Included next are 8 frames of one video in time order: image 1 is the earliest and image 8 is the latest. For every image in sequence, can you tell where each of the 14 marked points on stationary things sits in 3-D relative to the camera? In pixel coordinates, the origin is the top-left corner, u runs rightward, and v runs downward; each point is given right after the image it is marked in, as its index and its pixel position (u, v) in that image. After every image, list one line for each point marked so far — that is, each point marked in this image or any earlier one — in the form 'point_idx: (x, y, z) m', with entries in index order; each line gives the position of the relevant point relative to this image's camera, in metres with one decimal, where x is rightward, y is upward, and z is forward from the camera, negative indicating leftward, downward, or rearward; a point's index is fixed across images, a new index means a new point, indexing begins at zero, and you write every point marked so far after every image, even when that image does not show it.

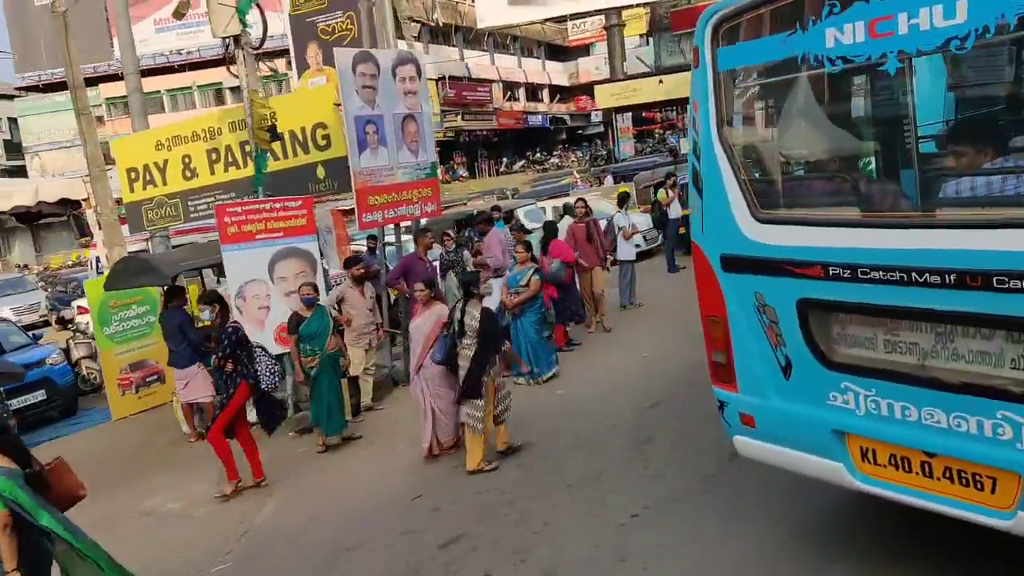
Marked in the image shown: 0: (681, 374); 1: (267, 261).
0: (+1.5, -0.7, +7.8) m
1: (-2.3, +0.3, +7.8) m
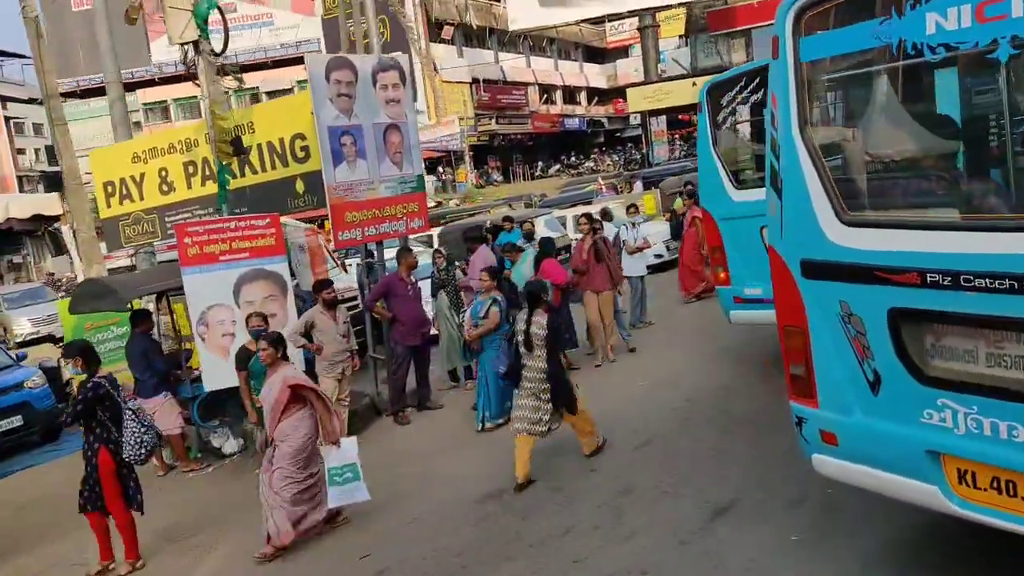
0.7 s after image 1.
0: (+1.4, -1.0, +7.0) m
1: (-2.4, 0.0, +7.2) m
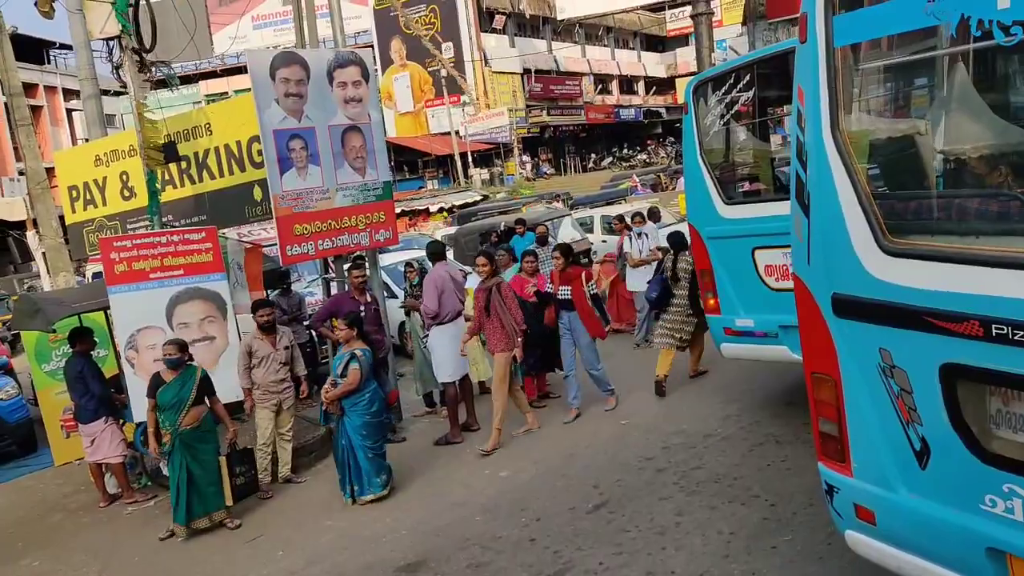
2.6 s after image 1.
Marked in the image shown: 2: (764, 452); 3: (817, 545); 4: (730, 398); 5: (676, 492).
0: (+1.0, -1.2, +6.1) m
1: (-2.7, -0.1, +6.6) m
2: (+1.7, -1.1, +5.7) m
3: (+1.6, -1.3, +4.3) m
4: (+1.9, -0.9, +7.1) m
5: (+1.0, -1.3, +5.3) m
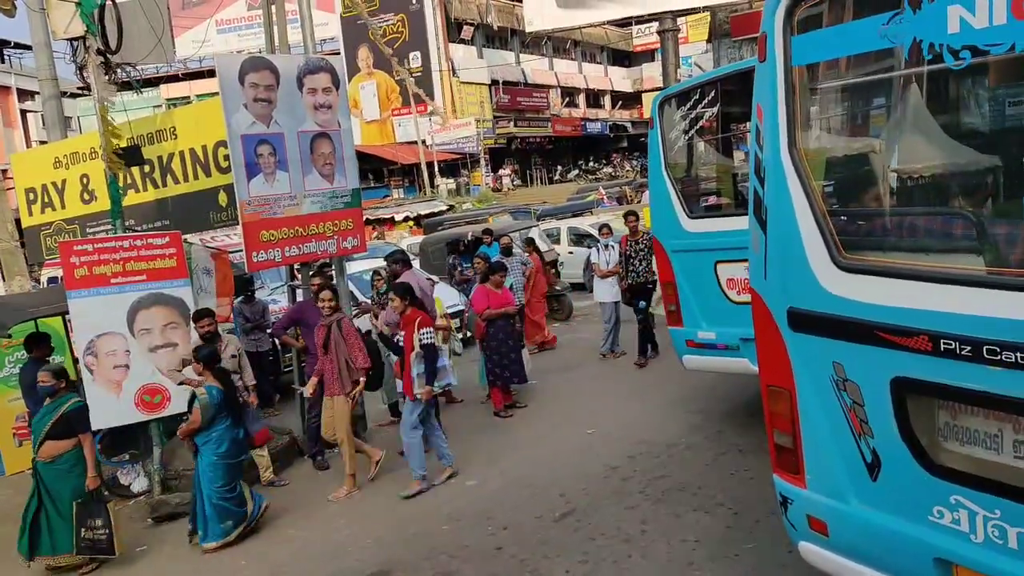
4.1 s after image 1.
0: (+0.8, -1.3, +6.1) m
1: (-3.0, -0.2, +6.4) m
2: (+1.5, -1.2, +5.8) m
3: (+1.4, -1.4, +4.4) m
4: (+1.6, -1.0, +7.2) m
5: (+0.8, -1.4, +5.3) m
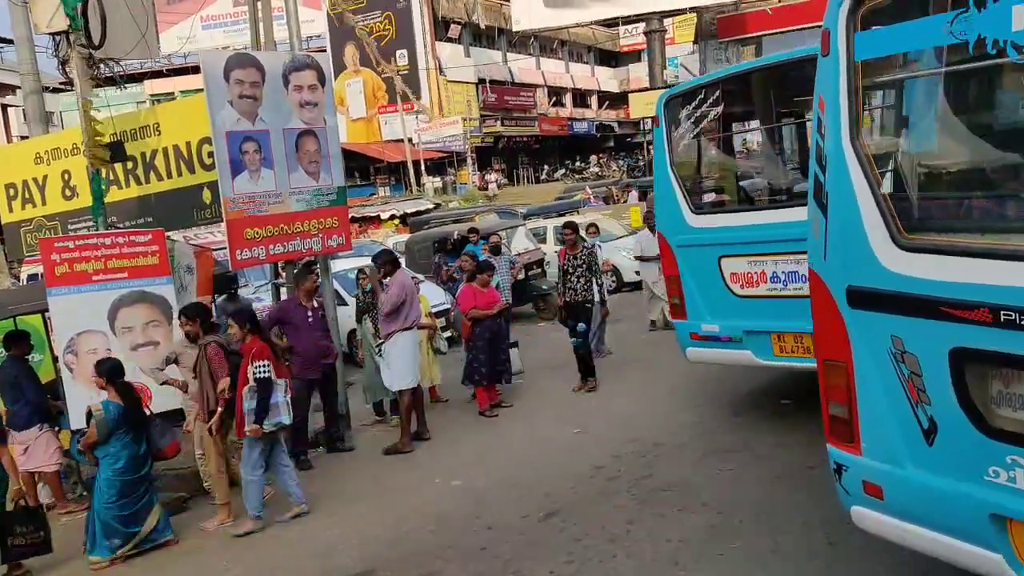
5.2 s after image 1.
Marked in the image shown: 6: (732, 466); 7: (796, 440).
0: (+0.7, -1.3, +6.1) m
1: (-3.1, -0.1, +6.4) m
2: (+1.4, -1.2, +5.8) m
3: (+1.3, -1.4, +4.4) m
4: (+1.4, -1.0, +7.2) m
5: (+0.7, -1.4, +5.3) m
6: (+1.5, -1.2, +5.6) m
7: (+2.0, -1.1, +5.9) m
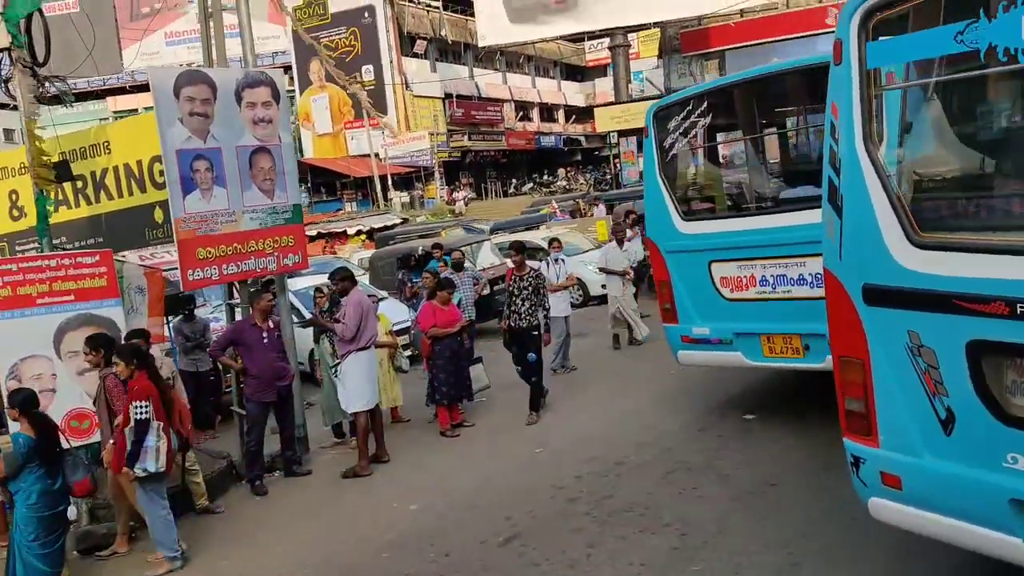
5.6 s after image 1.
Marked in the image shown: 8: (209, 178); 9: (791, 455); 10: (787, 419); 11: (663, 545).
0: (+0.4, -1.4, +6.0) m
1: (-3.4, -0.3, +6.2) m
2: (+1.1, -1.3, +5.7) m
3: (+1.1, -1.5, +4.3) m
4: (+1.1, -1.2, +7.1) m
5: (+0.5, -1.5, +5.2) m
6: (+1.2, -1.3, +5.6) m
7: (+1.7, -1.2, +5.9) m
8: (-2.4, +0.9, +6.7) m
9: (+2.0, -1.2, +5.8) m
10: (+2.2, -1.1, +6.7) m
11: (+0.9, -1.5, +4.8) m
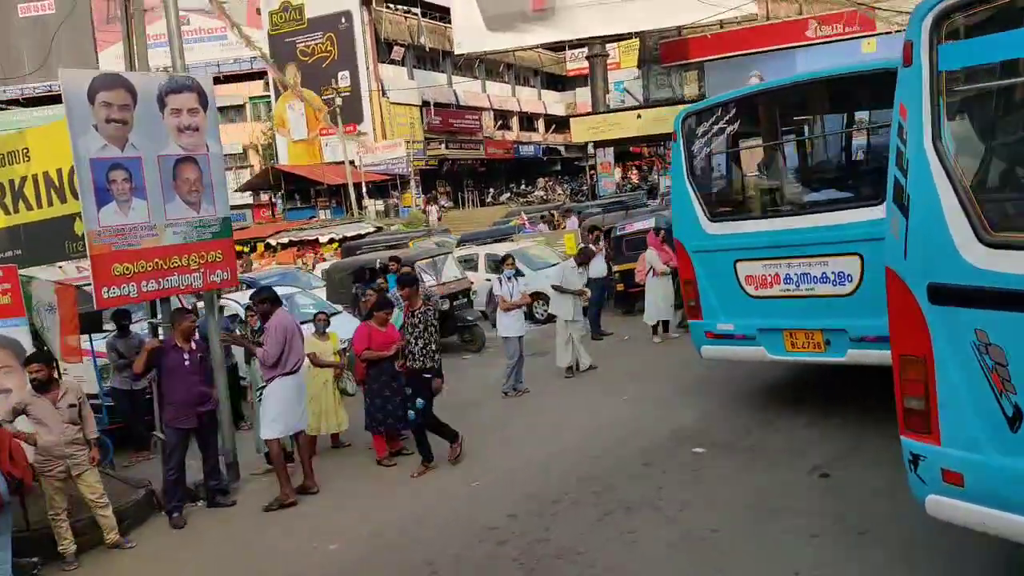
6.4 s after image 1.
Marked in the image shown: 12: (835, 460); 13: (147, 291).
0: (-0.1, -1.6, +5.6) m
1: (-3.9, -0.4, +5.7) m
2: (+0.6, -1.5, +5.3) m
3: (+0.7, -1.6, +4.0) m
4: (+0.6, -1.3, +6.8) m
5: (0.0, -1.6, +4.9) m
6: (+0.8, -1.5, +5.2) m
7: (+1.3, -1.4, +5.6) m
8: (-2.9, +0.7, +6.3) m
9: (+1.5, -1.4, +5.5) m
10: (+1.8, -1.3, +6.4) m
11: (+0.4, -1.6, +4.4) m
12: (+2.3, -1.2, +5.9) m
13: (-2.8, 0.0, +6.4) m
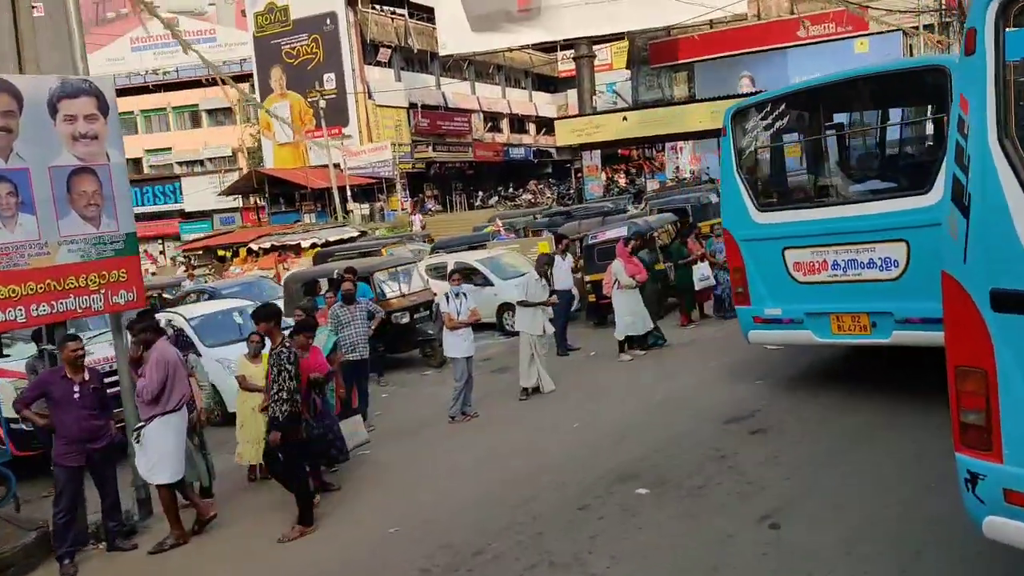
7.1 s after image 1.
0: (-0.6, -1.7, +5.1) m
1: (-4.4, -0.6, +5.1) m
2: (+0.1, -1.6, +4.8) m
3: (+0.2, -1.8, +3.4) m
4: (+0.1, -1.5, +6.2) m
5: (-0.5, -1.8, +4.3) m
6: (+0.2, -1.6, +4.7) m
7: (+0.8, -1.5, +5.0) m
8: (-3.4, +0.6, +5.7) m
9: (+1.0, -1.5, +4.9) m
10: (+1.2, -1.4, +5.8) m
11: (-0.1, -1.8, +3.8) m
12: (+1.8, -1.4, +5.4) m
13: (-3.3, -0.2, +5.8) m
